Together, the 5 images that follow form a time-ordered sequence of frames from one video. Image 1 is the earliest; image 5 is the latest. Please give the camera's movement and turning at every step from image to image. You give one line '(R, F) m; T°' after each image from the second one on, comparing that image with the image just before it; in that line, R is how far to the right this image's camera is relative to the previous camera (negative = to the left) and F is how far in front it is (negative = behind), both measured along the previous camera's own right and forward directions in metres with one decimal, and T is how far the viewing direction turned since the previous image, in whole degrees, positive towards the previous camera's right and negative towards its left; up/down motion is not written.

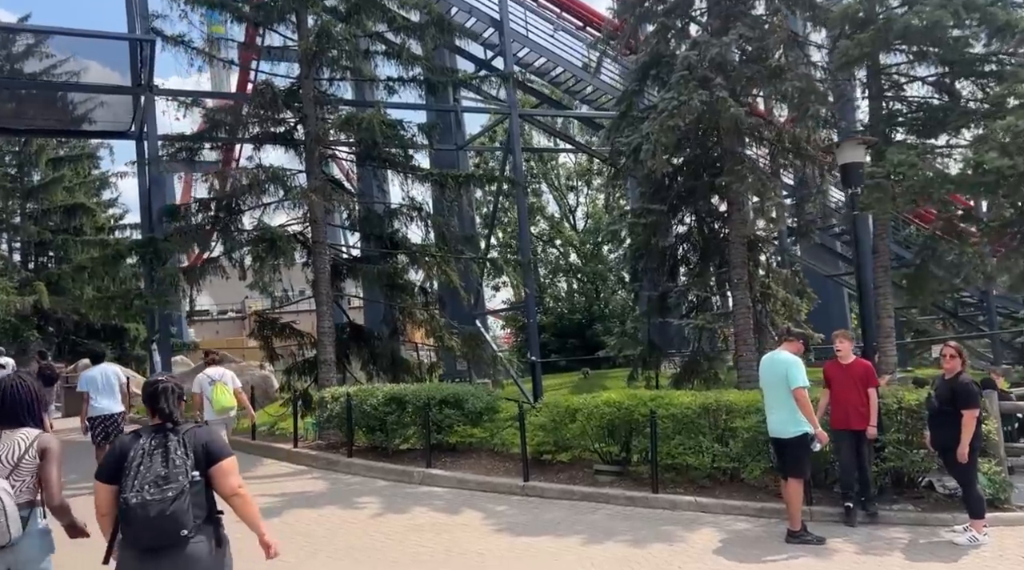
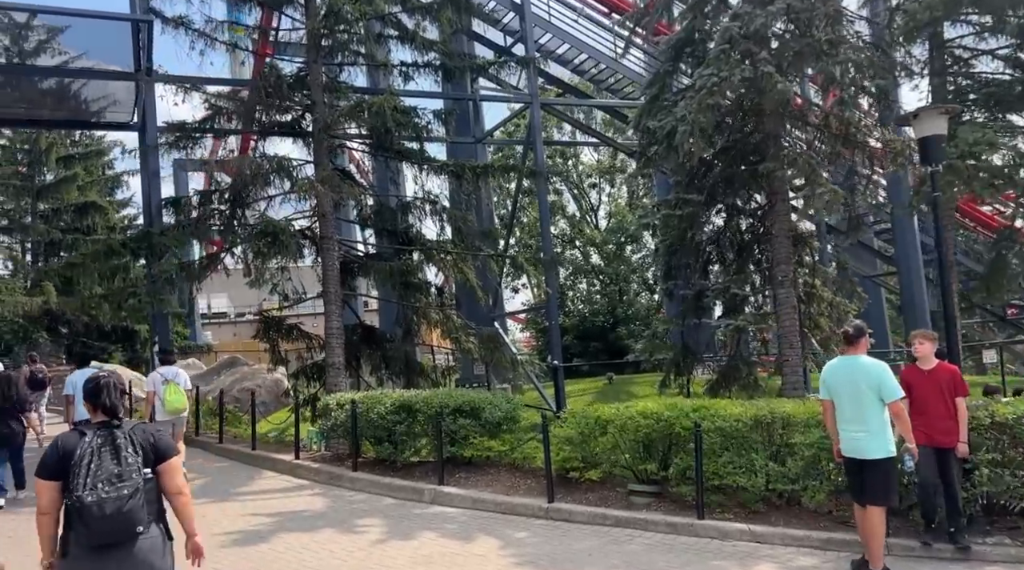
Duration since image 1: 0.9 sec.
(0.0, +1.1) m; -1°
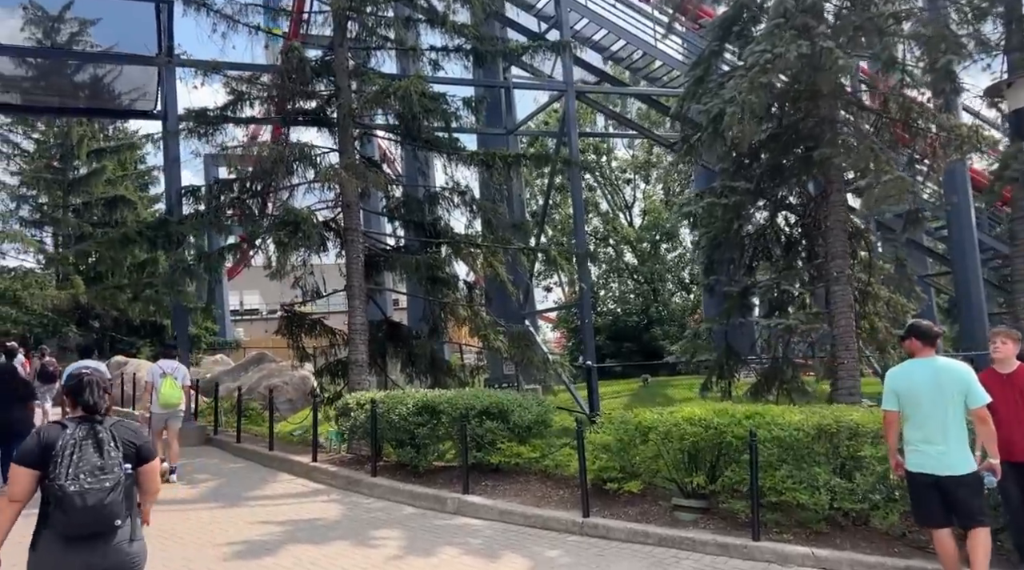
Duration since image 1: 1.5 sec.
(0.0, +0.8) m; -2°
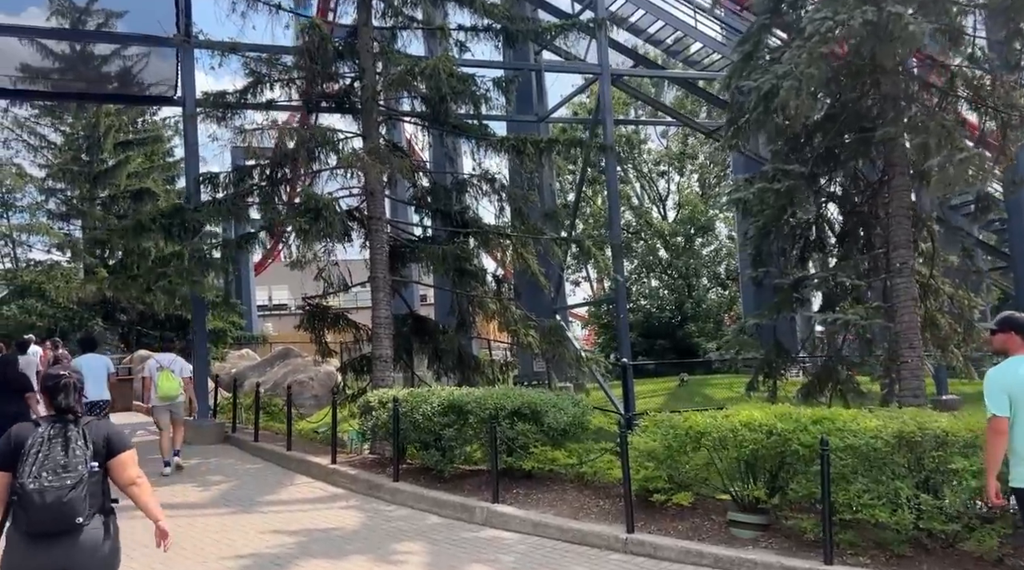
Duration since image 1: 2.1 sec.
(-0.1, +0.8) m; -2°
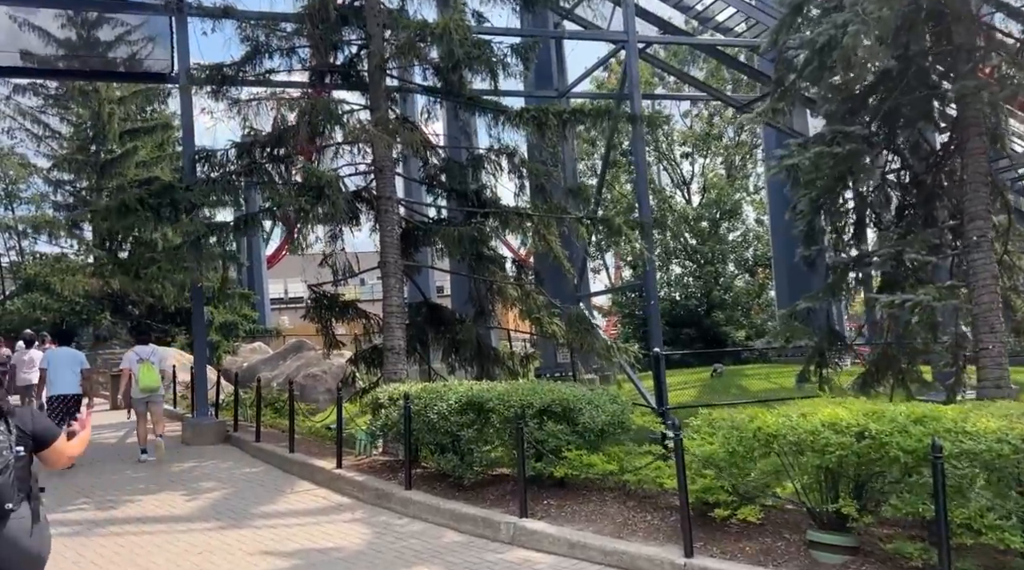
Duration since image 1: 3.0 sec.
(-0.1, +1.1) m; -1°
